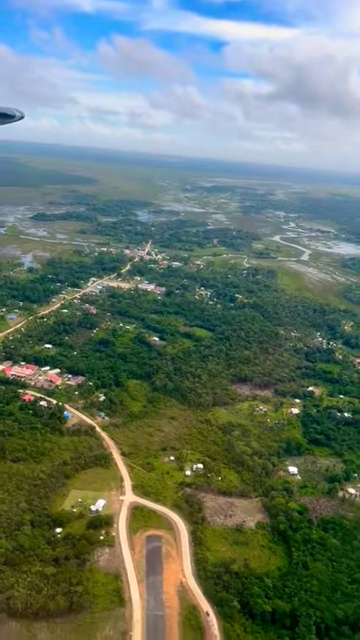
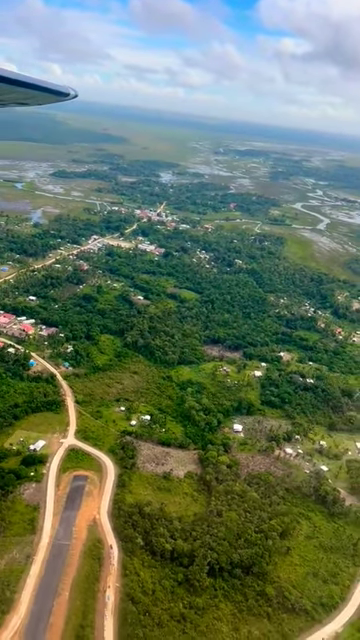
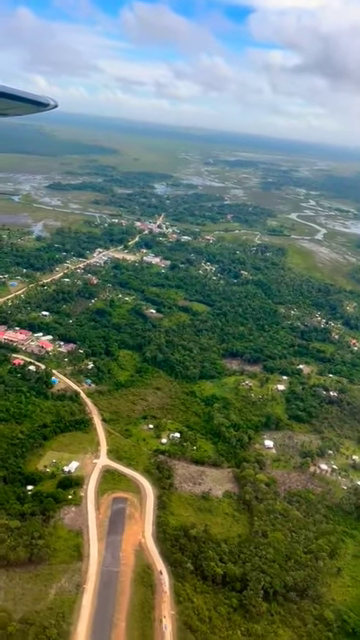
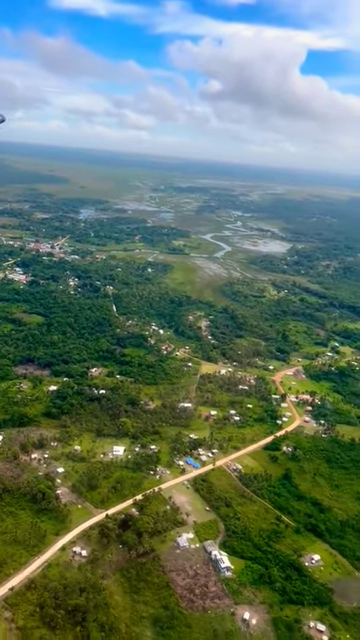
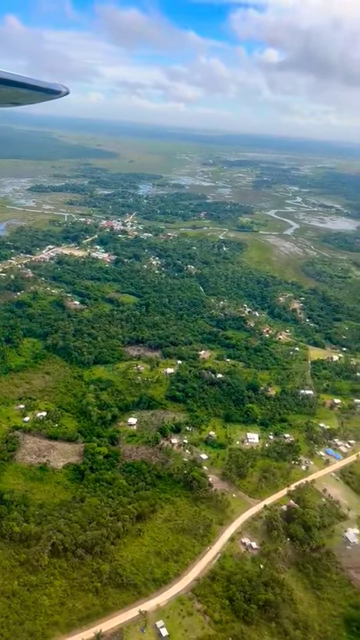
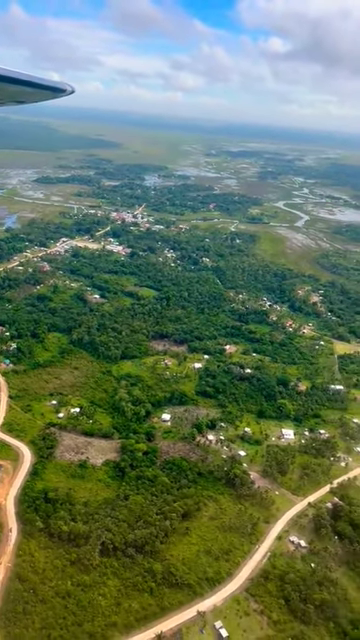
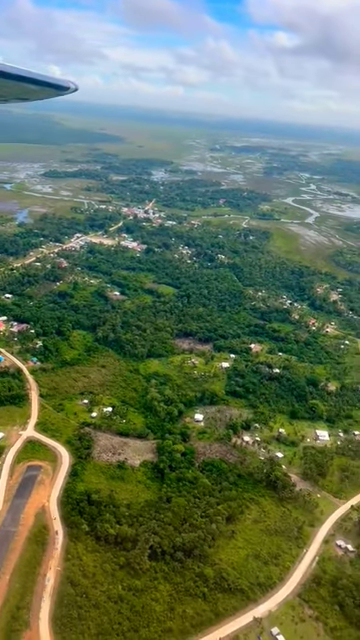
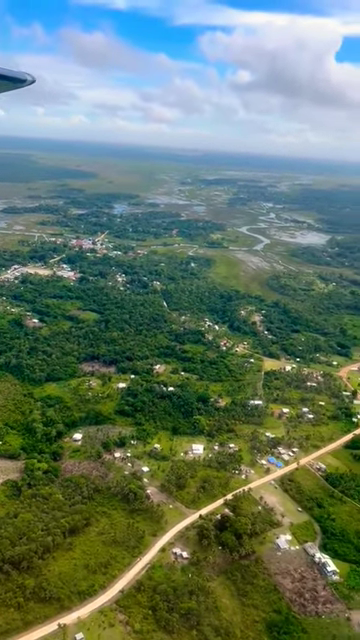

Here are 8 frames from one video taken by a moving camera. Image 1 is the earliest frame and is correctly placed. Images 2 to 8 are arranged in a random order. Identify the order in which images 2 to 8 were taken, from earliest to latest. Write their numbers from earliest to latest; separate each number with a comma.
3, 2, 7, 6, 5, 8, 4
